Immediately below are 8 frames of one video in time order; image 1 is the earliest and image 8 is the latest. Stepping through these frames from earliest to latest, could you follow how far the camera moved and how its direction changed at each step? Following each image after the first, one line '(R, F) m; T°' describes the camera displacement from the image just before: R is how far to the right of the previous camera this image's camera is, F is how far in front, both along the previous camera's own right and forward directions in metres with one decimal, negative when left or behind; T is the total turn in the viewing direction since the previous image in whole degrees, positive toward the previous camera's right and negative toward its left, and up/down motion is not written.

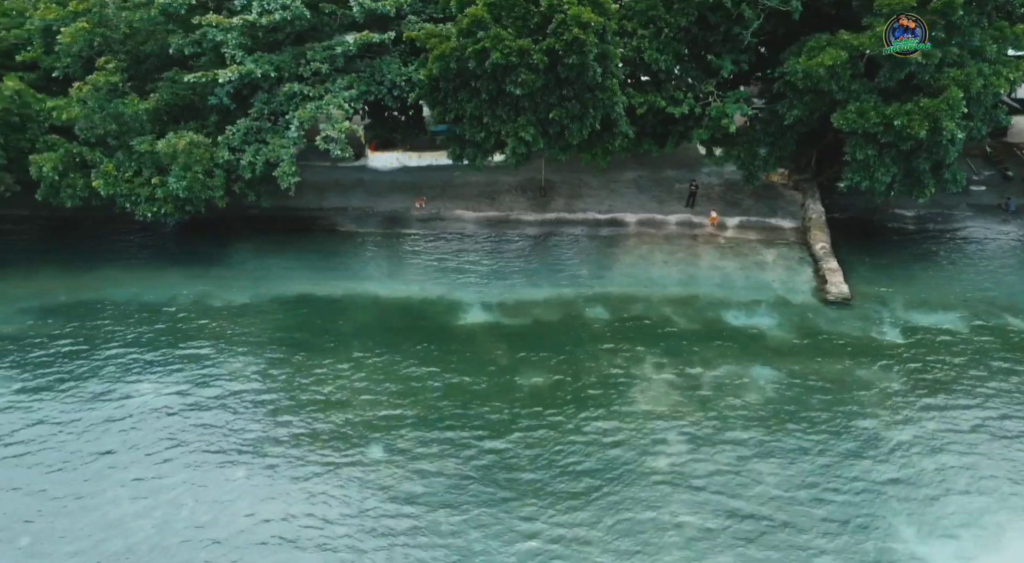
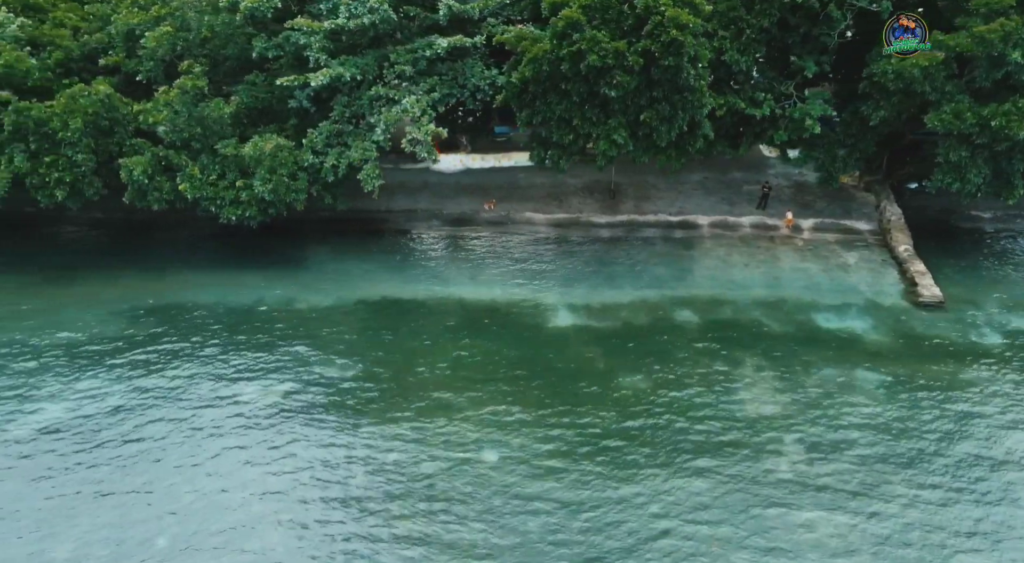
(-2.2, 0.0) m; -1°
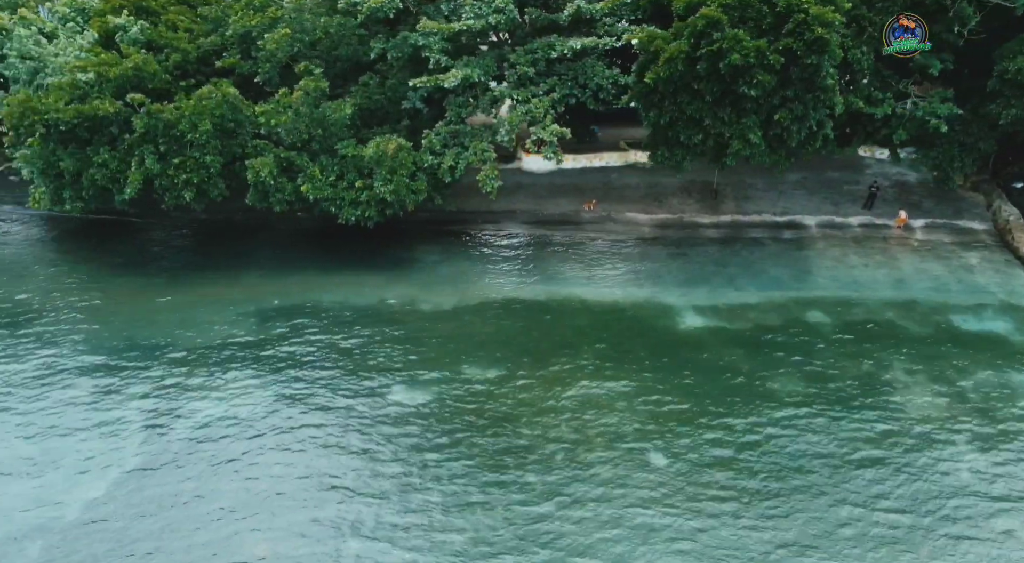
(-3.3, 0.0) m; -1°
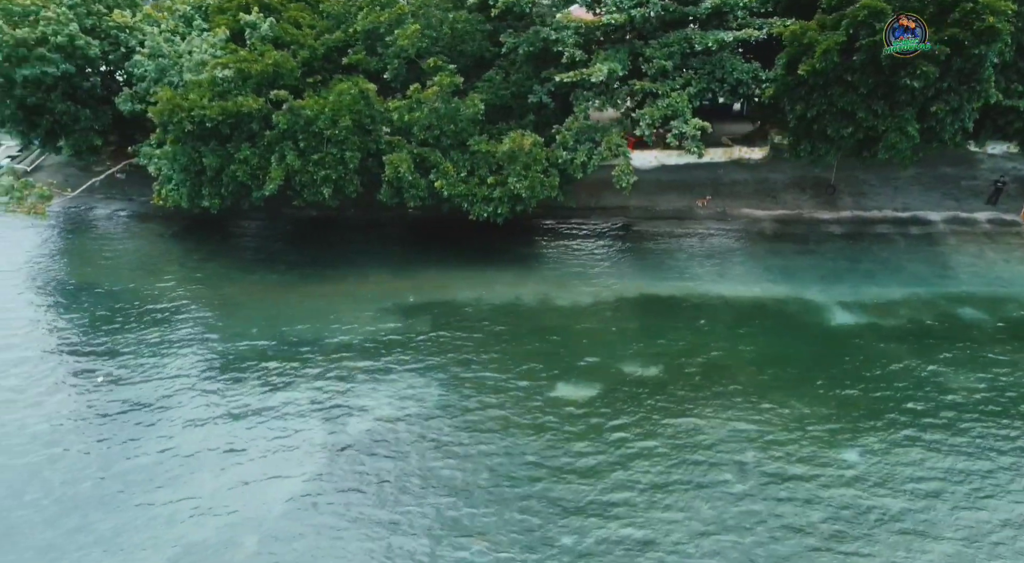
(-3.7, +0.1) m; -2°
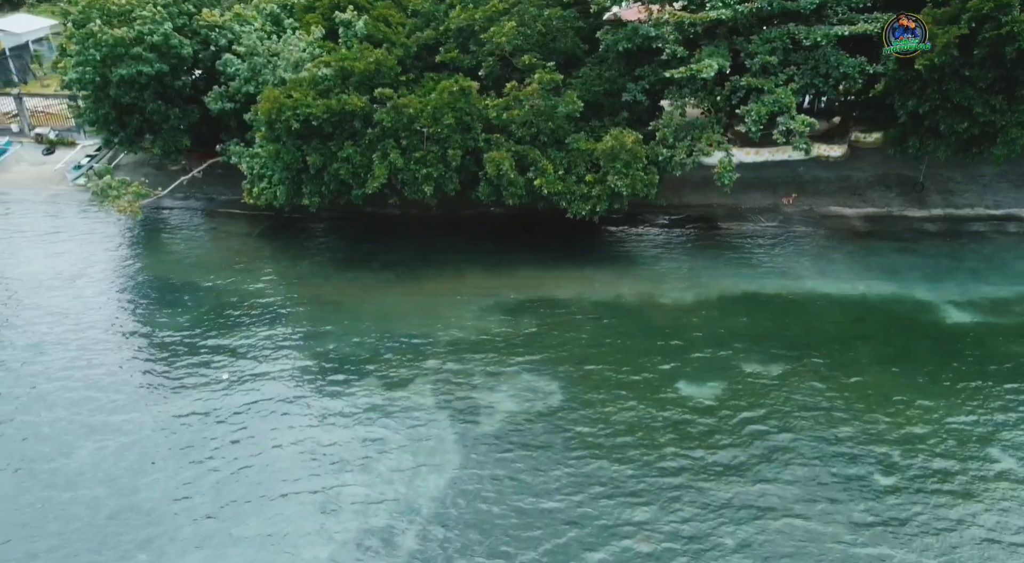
(-2.7, +0.1) m; -1°
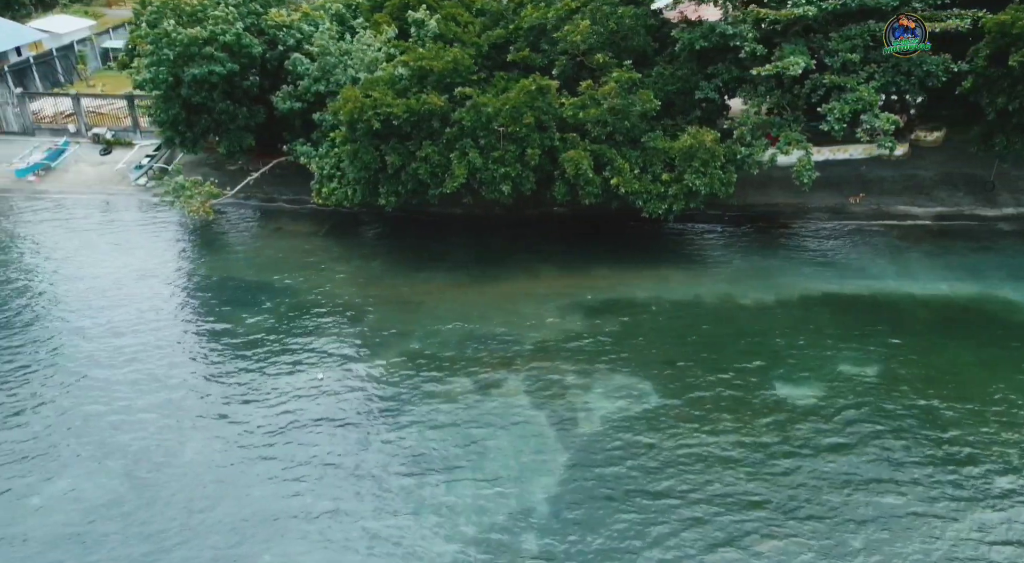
(-2.1, +0.1) m; -1°
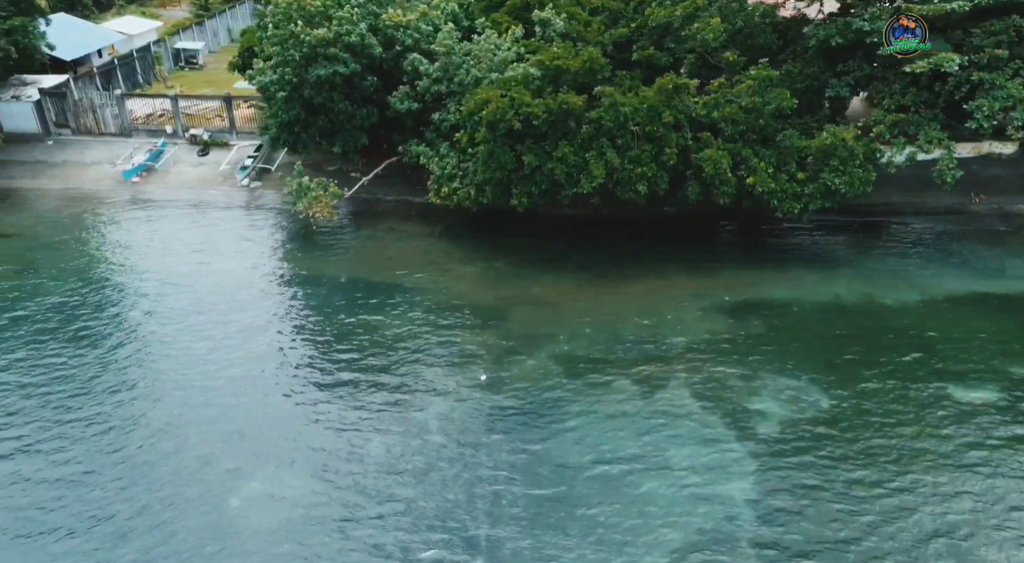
(-3.6, +0.1) m; -1°
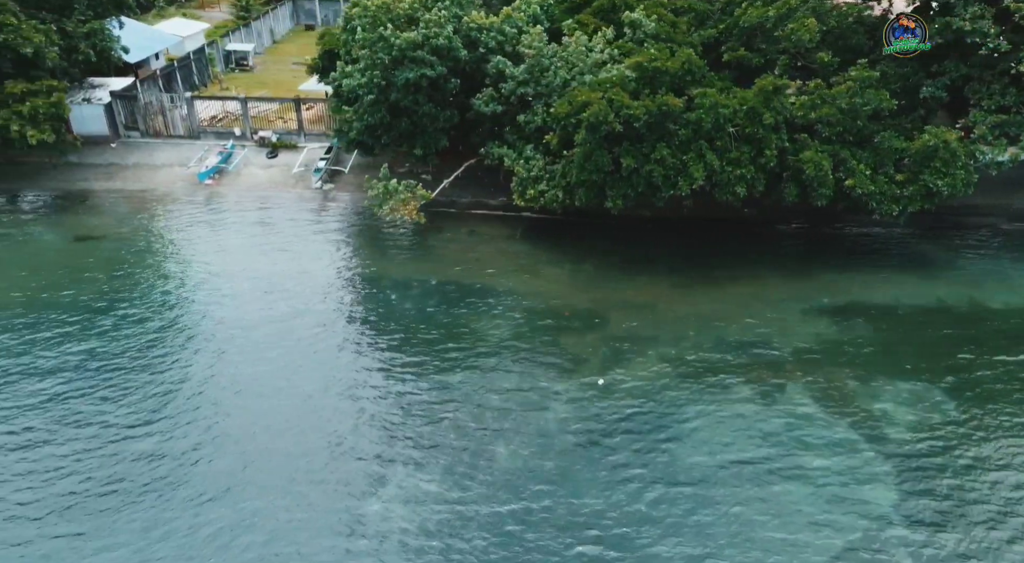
(-2.6, 0.0) m; -1°
